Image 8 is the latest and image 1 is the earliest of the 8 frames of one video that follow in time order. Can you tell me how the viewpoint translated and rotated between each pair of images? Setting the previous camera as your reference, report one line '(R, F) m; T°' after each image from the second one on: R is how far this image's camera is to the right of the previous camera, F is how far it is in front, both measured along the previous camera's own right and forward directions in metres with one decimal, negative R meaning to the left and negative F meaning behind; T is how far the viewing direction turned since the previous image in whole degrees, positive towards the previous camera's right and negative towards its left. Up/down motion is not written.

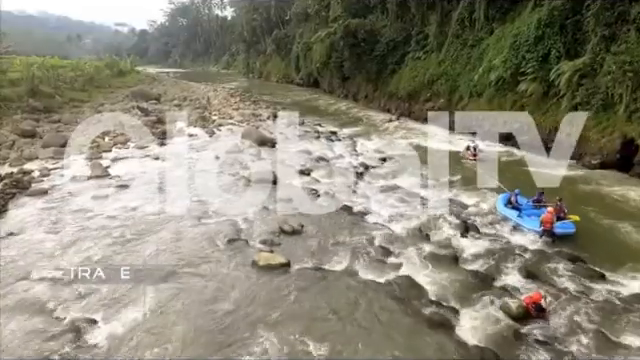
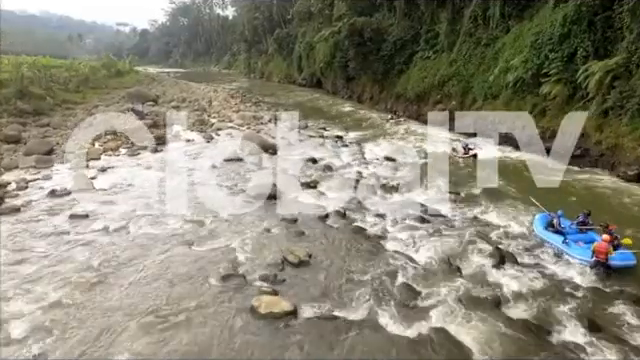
(-0.2, +1.1) m; 0°
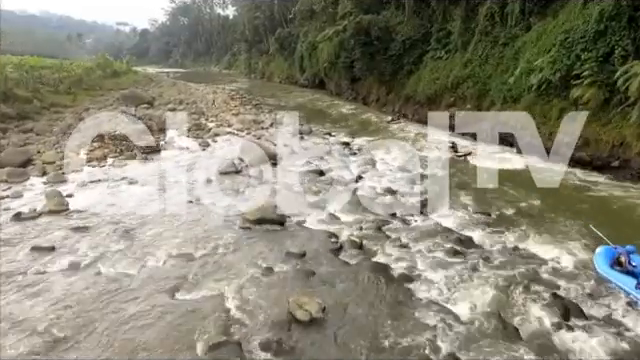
(-0.2, +1.3) m; 0°
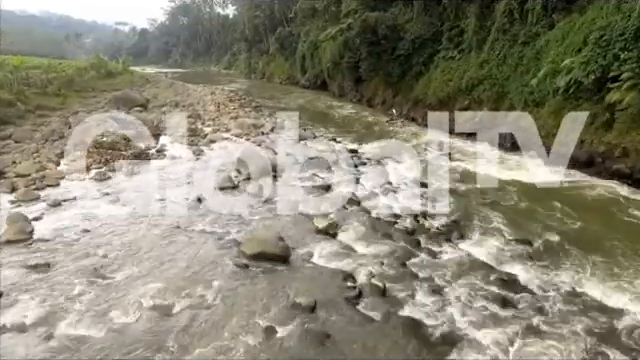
(-0.2, +1.3) m; 0°
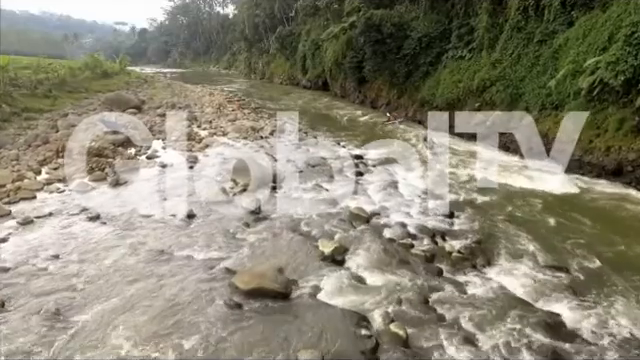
(-0.1, +1.0) m; 0°
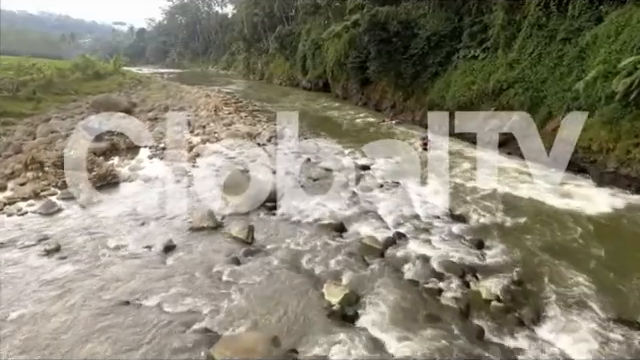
(-0.1, +1.3) m; 0°
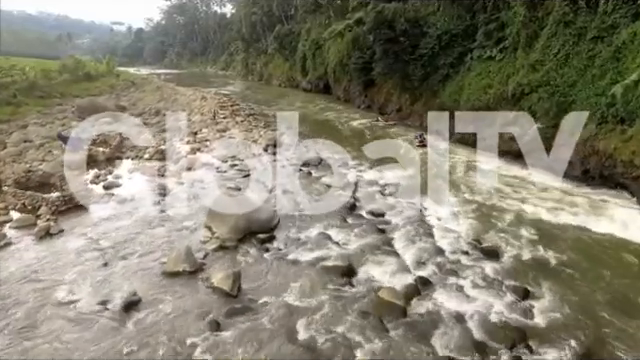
(-0.1, +1.4) m; 0°
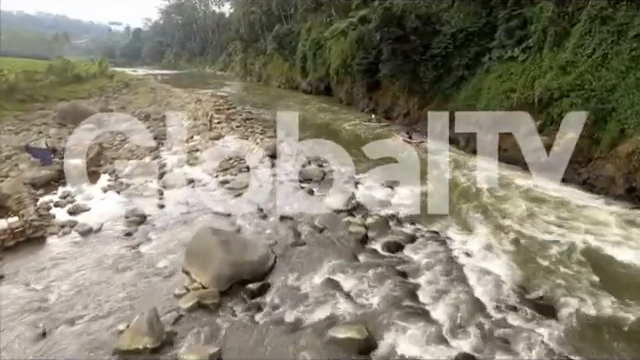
(-0.1, +1.5) m; 0°
